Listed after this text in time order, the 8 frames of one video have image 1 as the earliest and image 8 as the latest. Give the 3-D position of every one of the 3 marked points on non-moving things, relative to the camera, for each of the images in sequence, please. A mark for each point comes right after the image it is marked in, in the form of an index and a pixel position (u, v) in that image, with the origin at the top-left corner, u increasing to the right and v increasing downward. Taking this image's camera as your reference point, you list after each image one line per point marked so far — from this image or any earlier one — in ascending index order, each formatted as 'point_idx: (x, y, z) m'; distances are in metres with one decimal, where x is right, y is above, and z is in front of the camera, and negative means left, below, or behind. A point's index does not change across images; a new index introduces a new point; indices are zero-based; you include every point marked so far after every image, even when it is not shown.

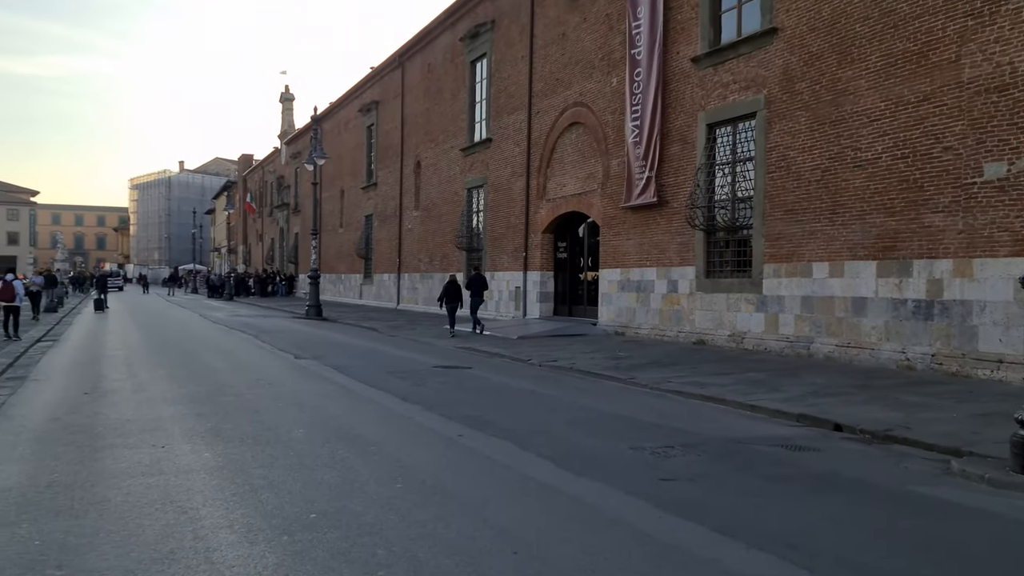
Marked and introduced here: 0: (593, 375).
0: (+1.2, -1.4, +13.4) m
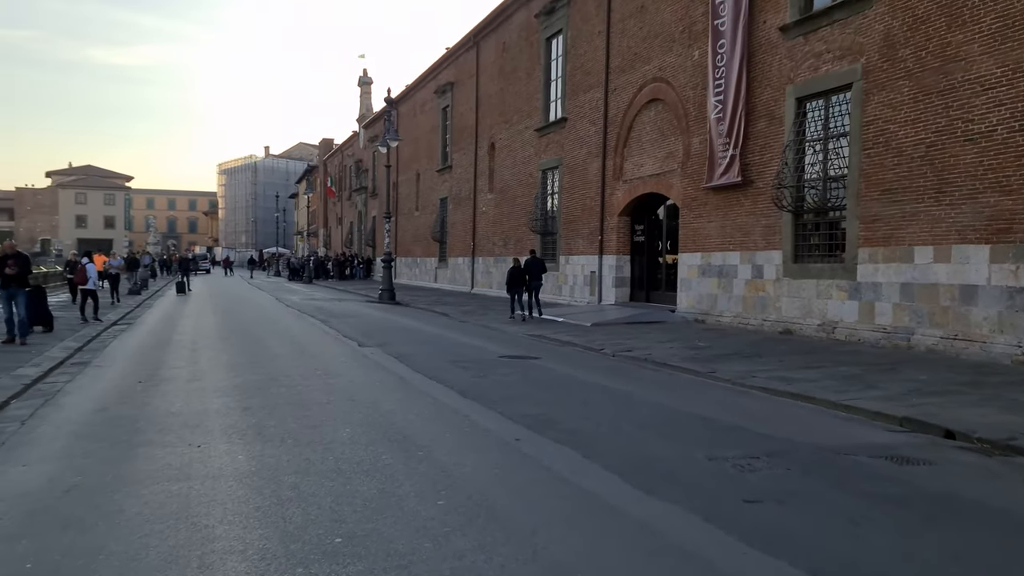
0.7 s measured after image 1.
0: (+2.3, -1.2, +12.5) m
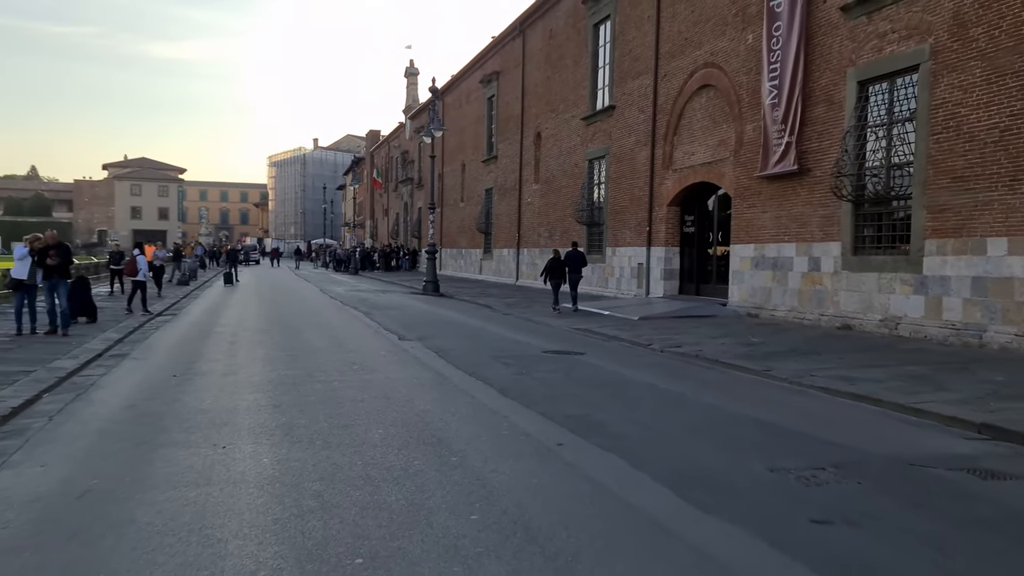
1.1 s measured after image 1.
0: (+2.9, -1.1, +11.9) m
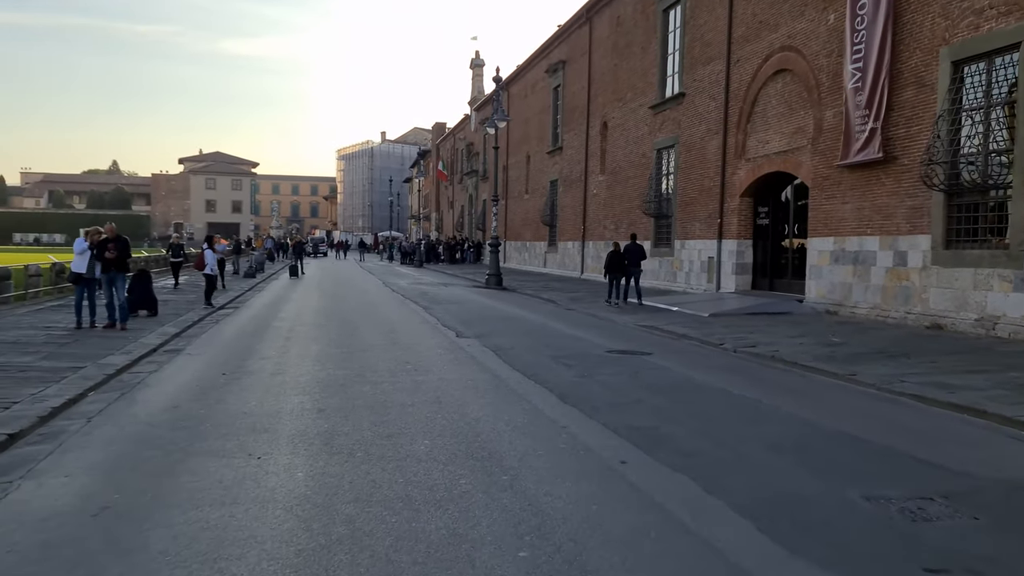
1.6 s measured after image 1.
0: (+3.7, -1.0, +11.1) m
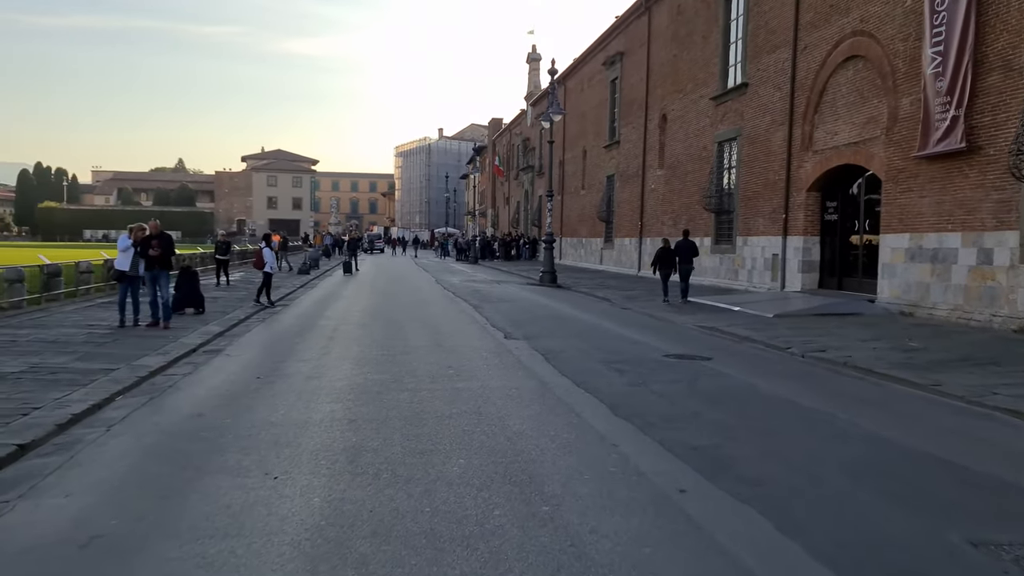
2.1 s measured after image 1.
0: (+4.3, -1.0, +10.1) m
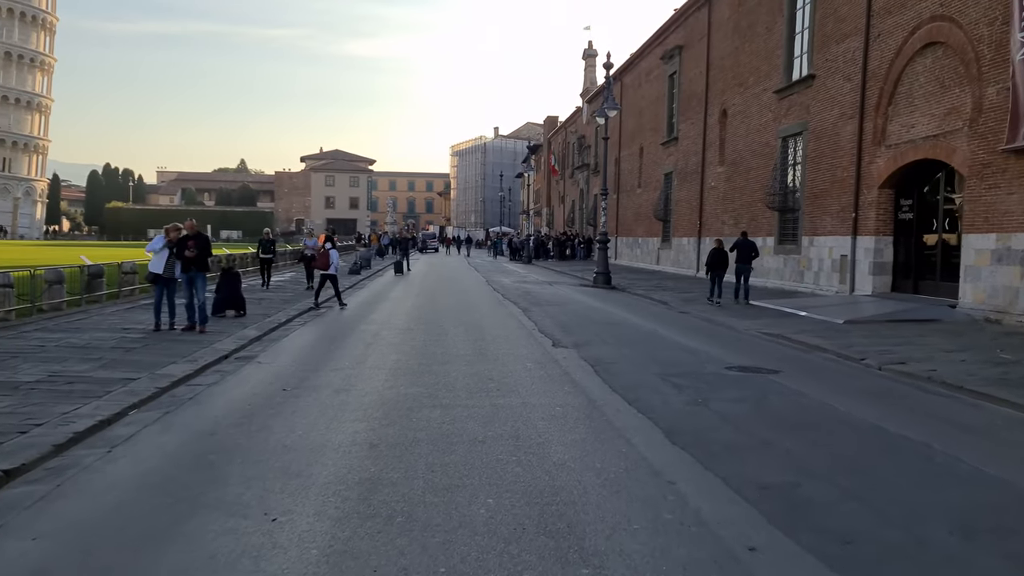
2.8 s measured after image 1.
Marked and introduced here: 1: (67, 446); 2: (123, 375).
0: (+4.8, -1.1, +9.1) m
1: (-3.2, -1.1, +6.1) m
2: (-4.0, -0.9, +8.8) m
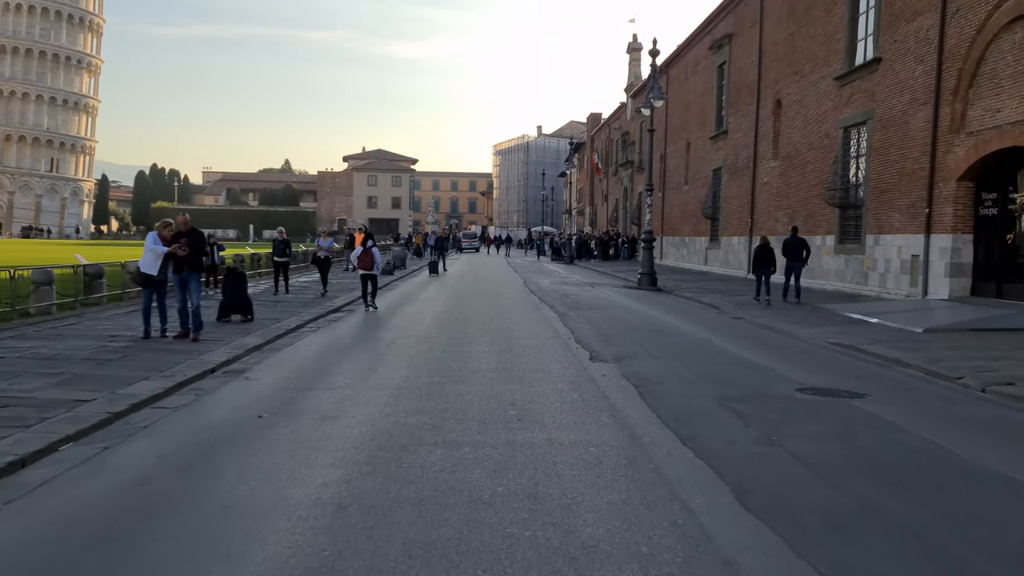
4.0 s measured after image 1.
0: (+5.1, -1.2, +7.3) m
1: (-3.1, -1.2, +4.7) m
2: (-3.8, -0.9, +7.4) m
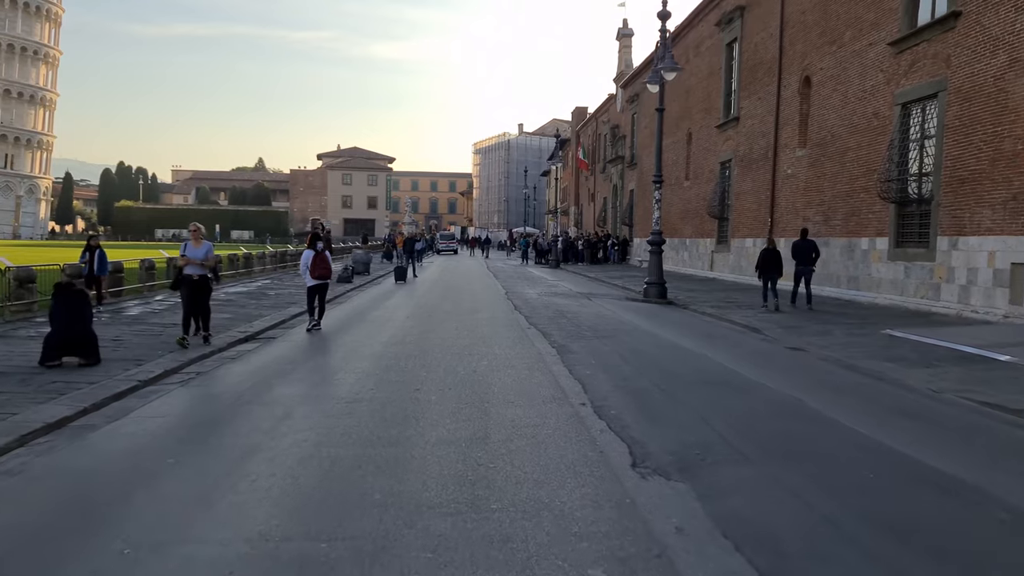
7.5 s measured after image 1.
0: (+5.0, -1.5, +2.7) m
1: (-3.1, -1.4, 0.0) m
2: (-3.9, -1.2, +2.7) m
